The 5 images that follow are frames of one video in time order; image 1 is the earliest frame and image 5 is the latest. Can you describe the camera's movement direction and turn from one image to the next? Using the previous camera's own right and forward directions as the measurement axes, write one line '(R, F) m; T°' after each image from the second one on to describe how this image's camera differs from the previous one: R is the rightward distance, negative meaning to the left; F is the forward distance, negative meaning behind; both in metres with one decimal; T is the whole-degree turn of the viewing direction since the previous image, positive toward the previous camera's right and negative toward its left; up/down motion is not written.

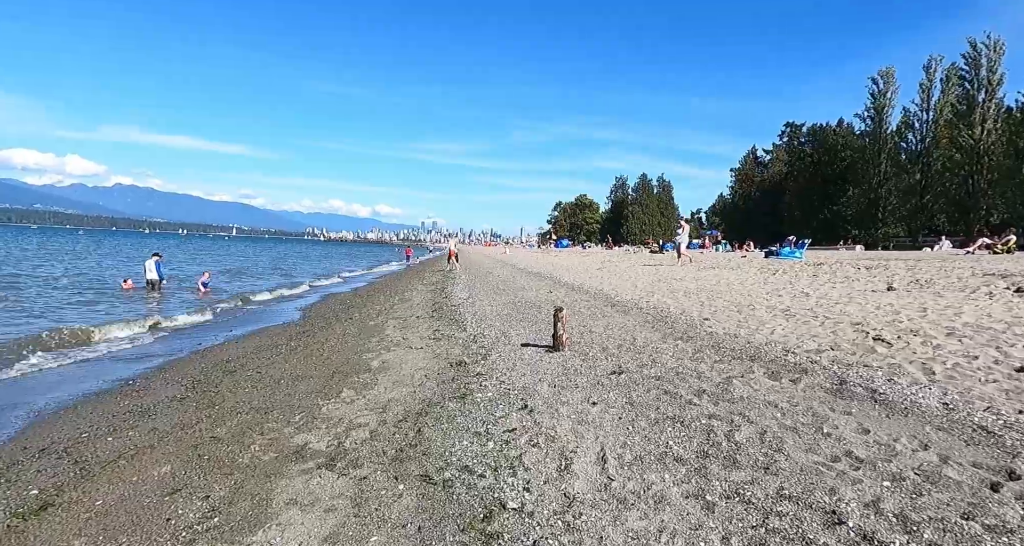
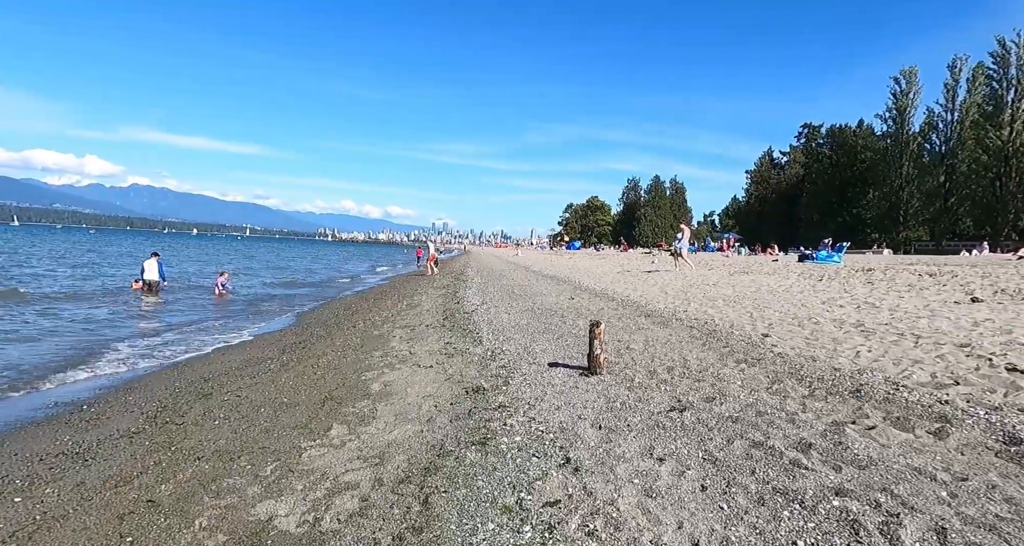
(-0.3, +1.8) m; -1°
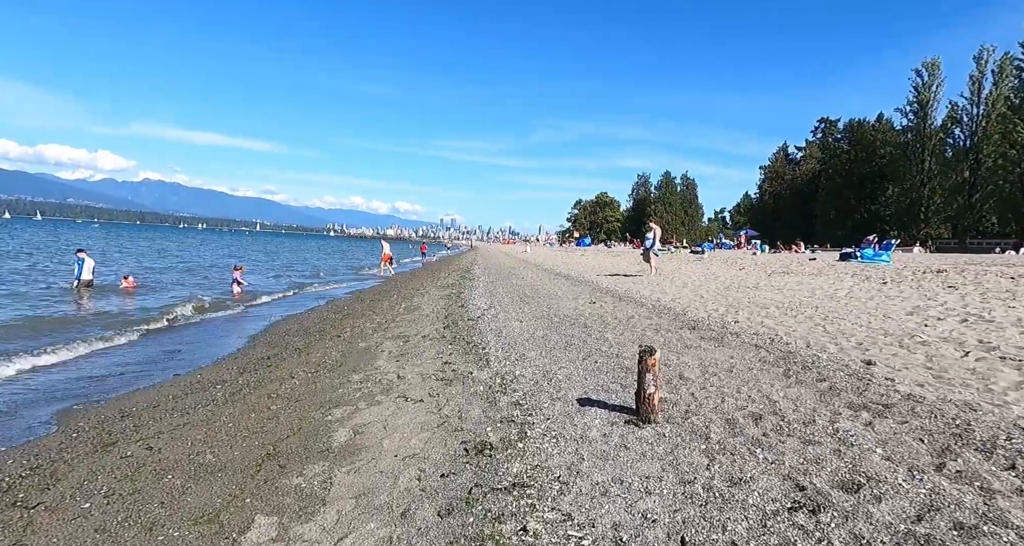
(-0.1, +2.7) m; -1°
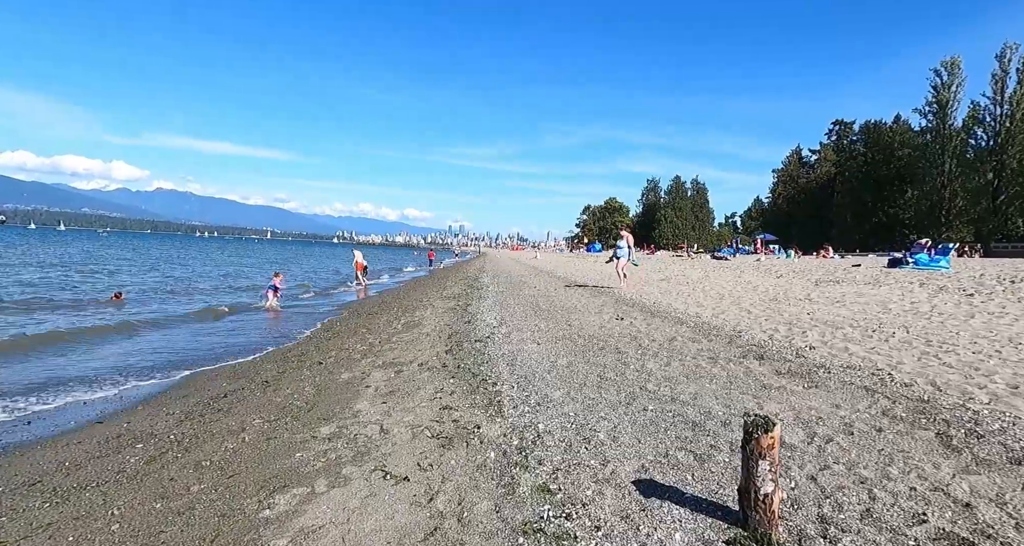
(-0.2, +2.5) m; -1°
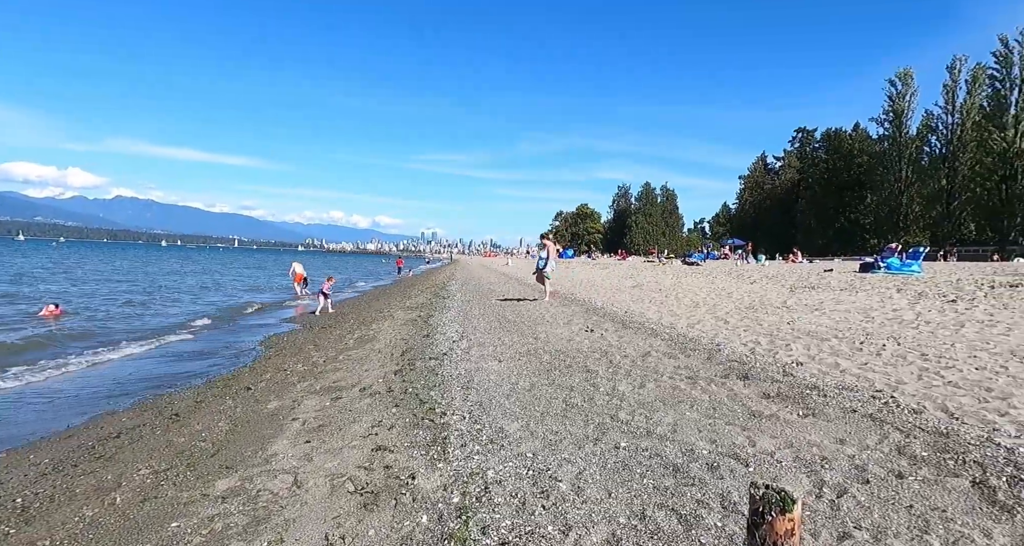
(+0.3, +1.2) m; +3°
